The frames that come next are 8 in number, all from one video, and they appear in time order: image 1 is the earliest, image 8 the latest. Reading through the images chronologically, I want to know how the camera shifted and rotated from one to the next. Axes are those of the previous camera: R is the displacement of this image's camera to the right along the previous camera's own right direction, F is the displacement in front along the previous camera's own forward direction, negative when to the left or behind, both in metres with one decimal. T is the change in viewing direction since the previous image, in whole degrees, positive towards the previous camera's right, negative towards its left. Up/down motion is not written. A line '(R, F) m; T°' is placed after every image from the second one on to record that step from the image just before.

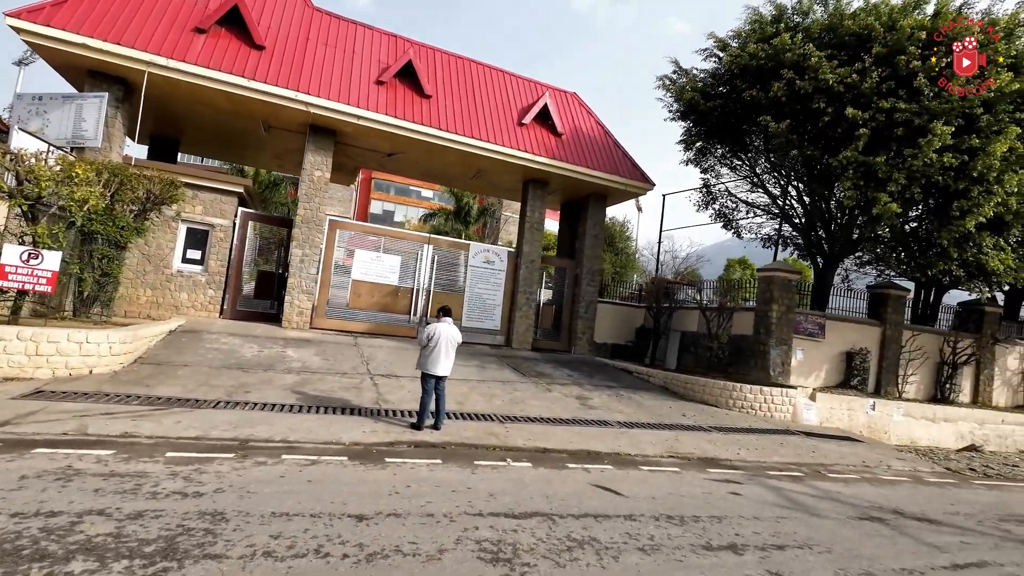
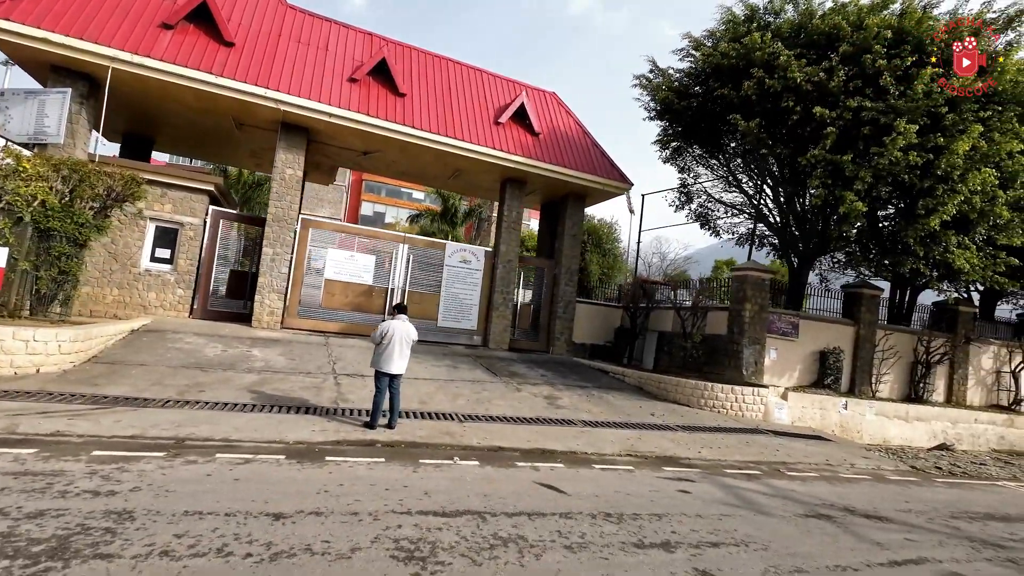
(+0.5, +0.1) m; +1°
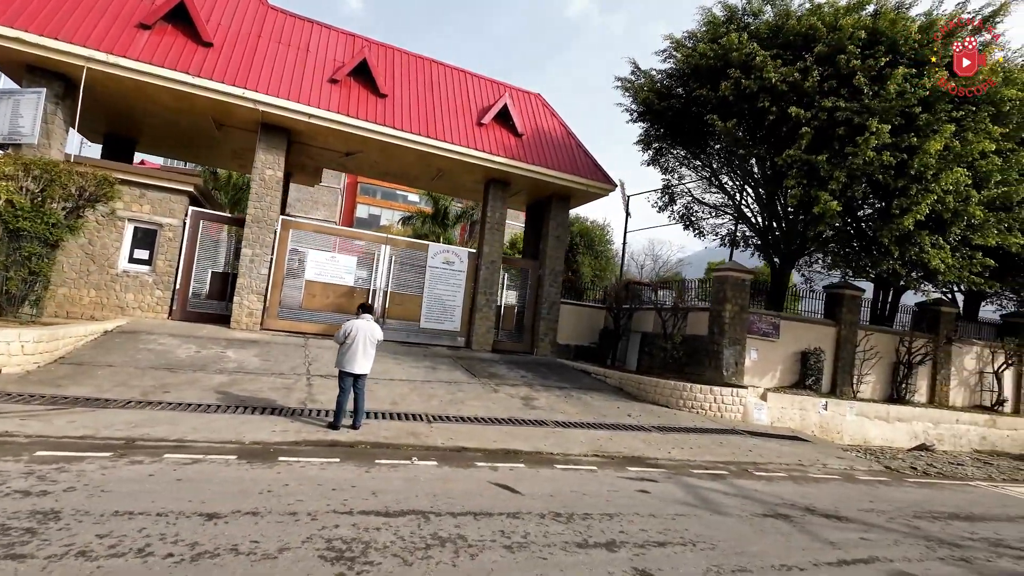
(+0.4, 0.0) m; 0°
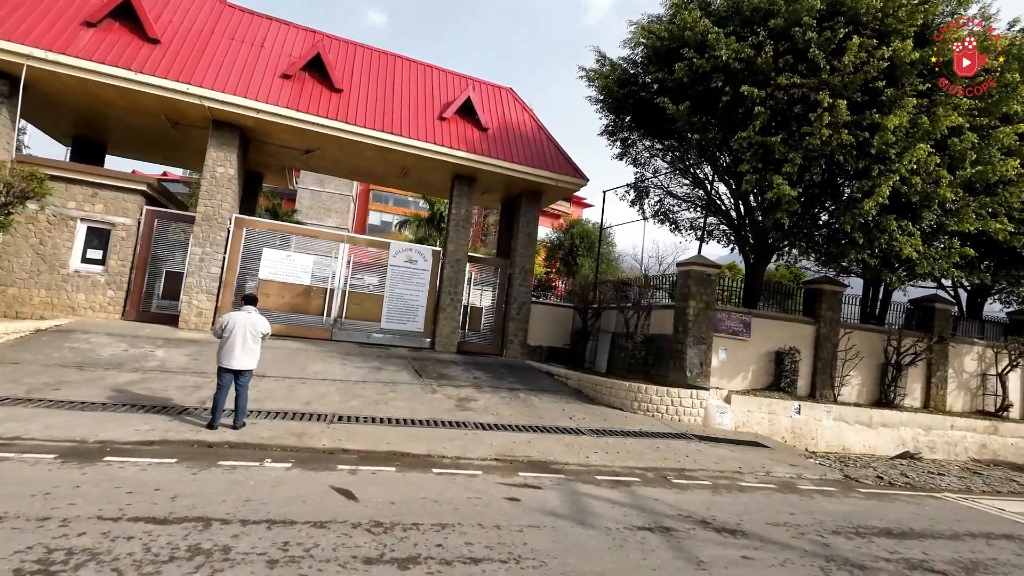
(+1.6, +0.6) m; -3°
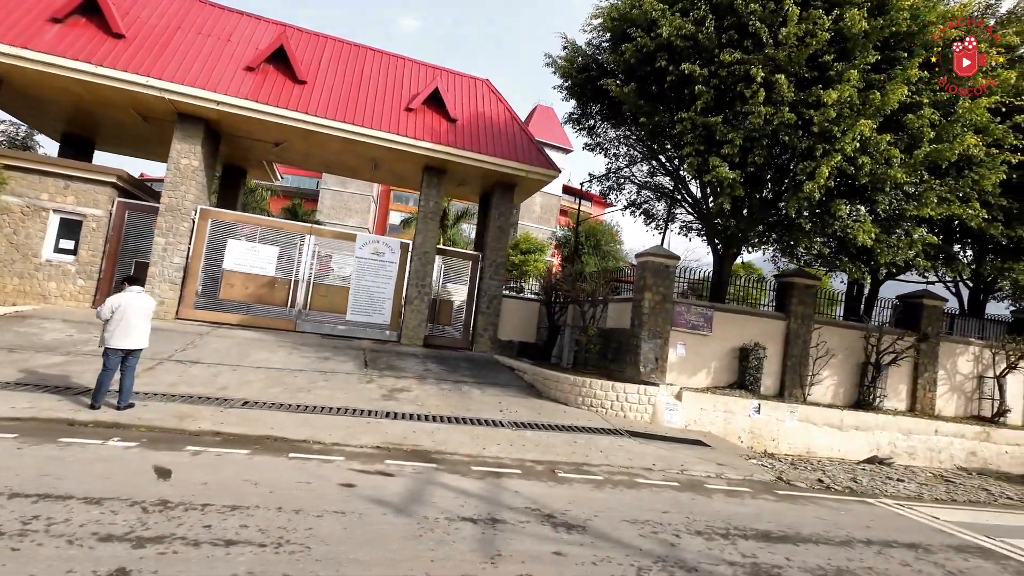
(+1.8, +0.3) m; -4°
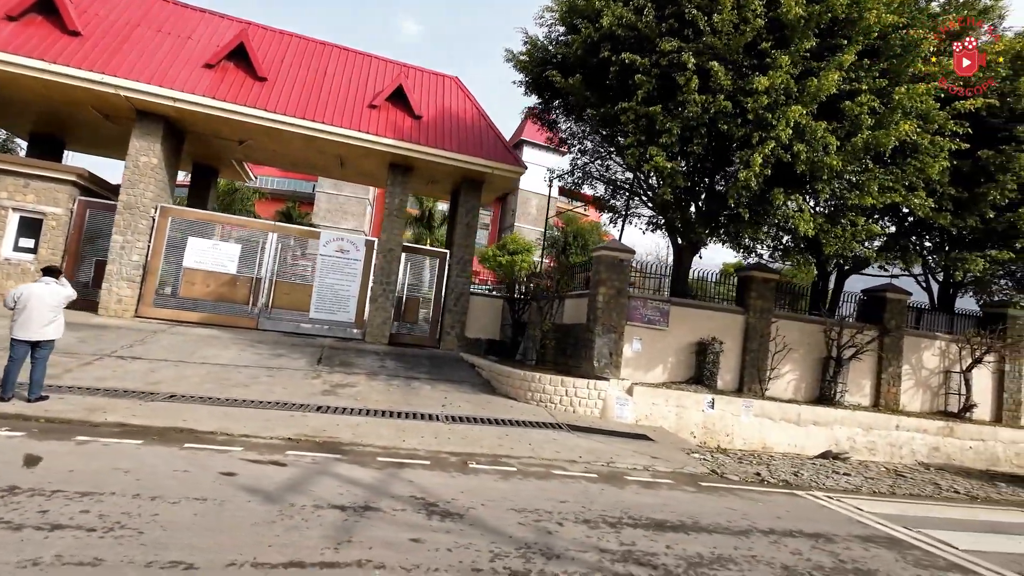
(+1.1, +0.1) m; 0°
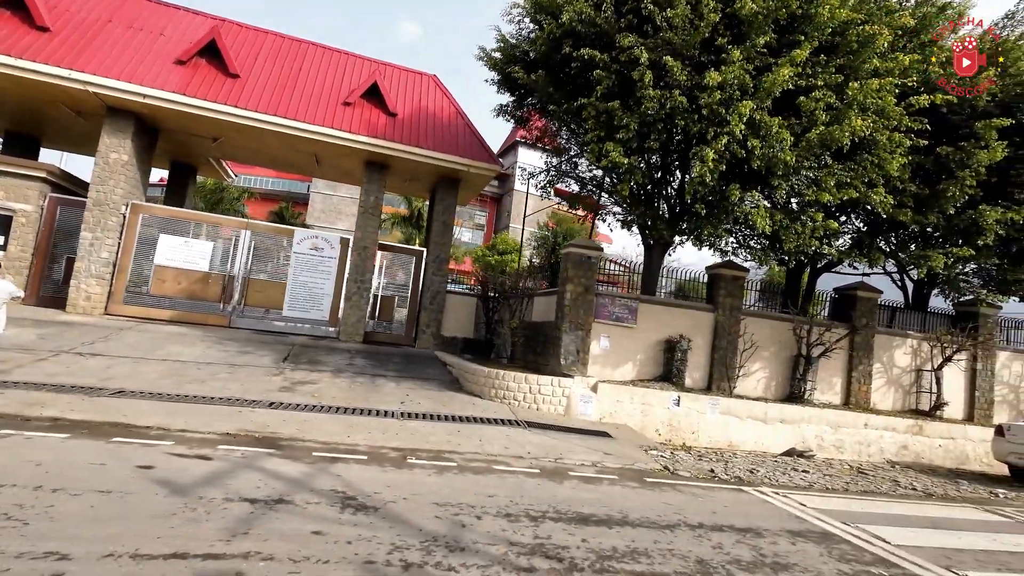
(+0.7, +0.1) m; 0°
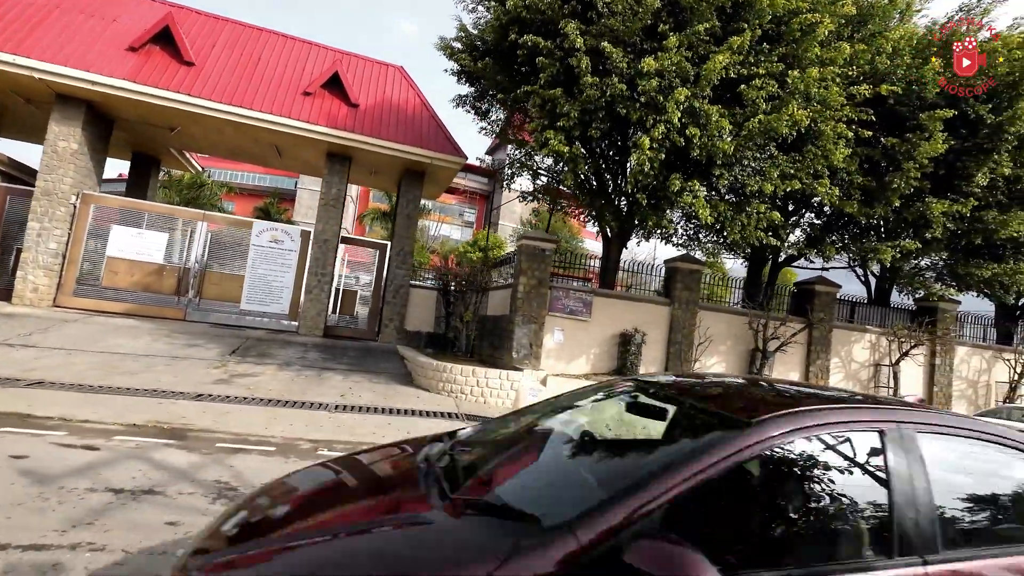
(+0.9, +0.2) m; +1°
